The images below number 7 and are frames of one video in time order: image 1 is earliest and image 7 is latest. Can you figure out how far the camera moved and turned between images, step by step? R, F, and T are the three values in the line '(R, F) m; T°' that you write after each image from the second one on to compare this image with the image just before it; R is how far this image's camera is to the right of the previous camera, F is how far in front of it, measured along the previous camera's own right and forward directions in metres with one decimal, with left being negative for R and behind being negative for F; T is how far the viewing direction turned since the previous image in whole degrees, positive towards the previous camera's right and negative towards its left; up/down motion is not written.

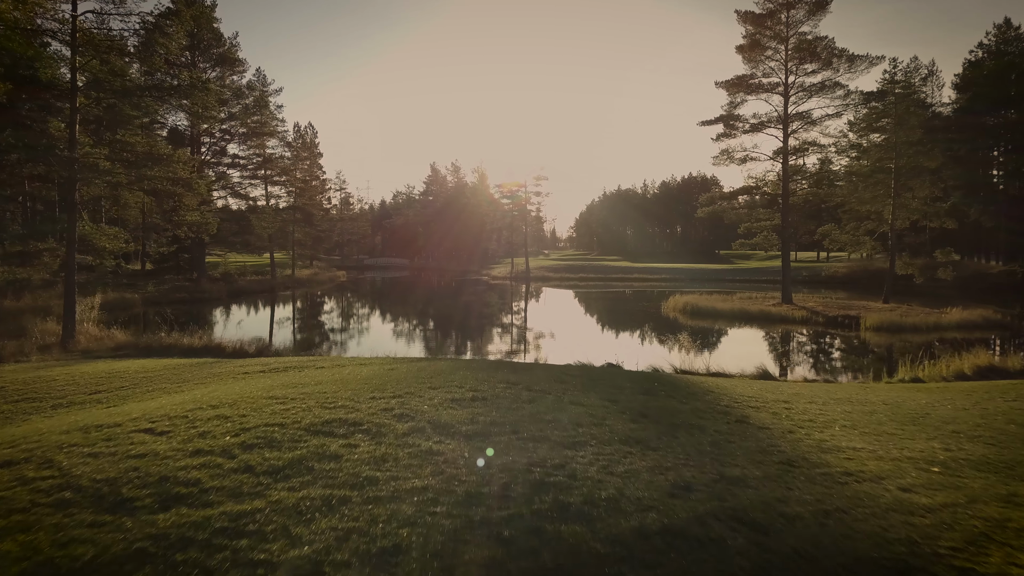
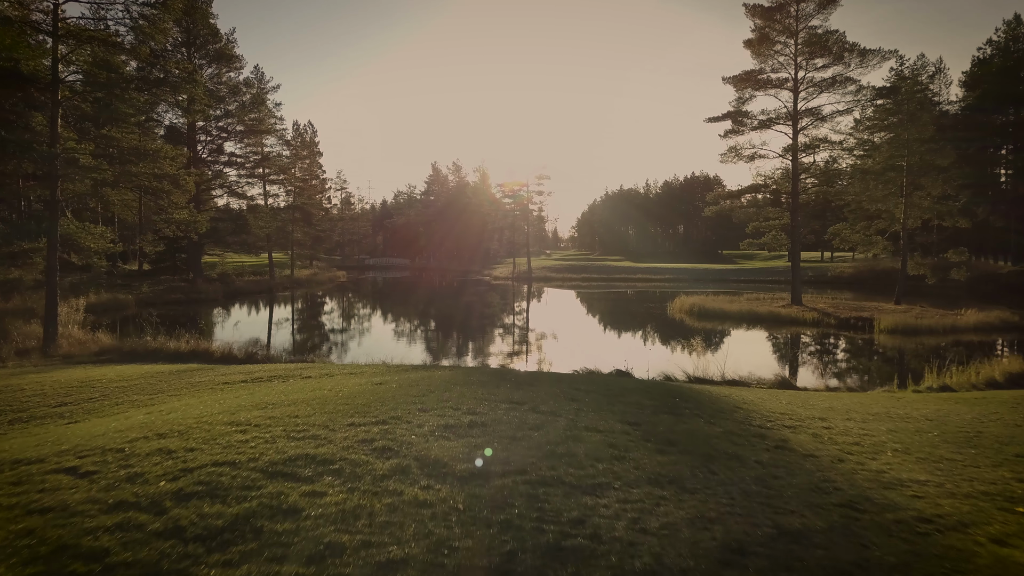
(0.0, +0.5) m; 0°
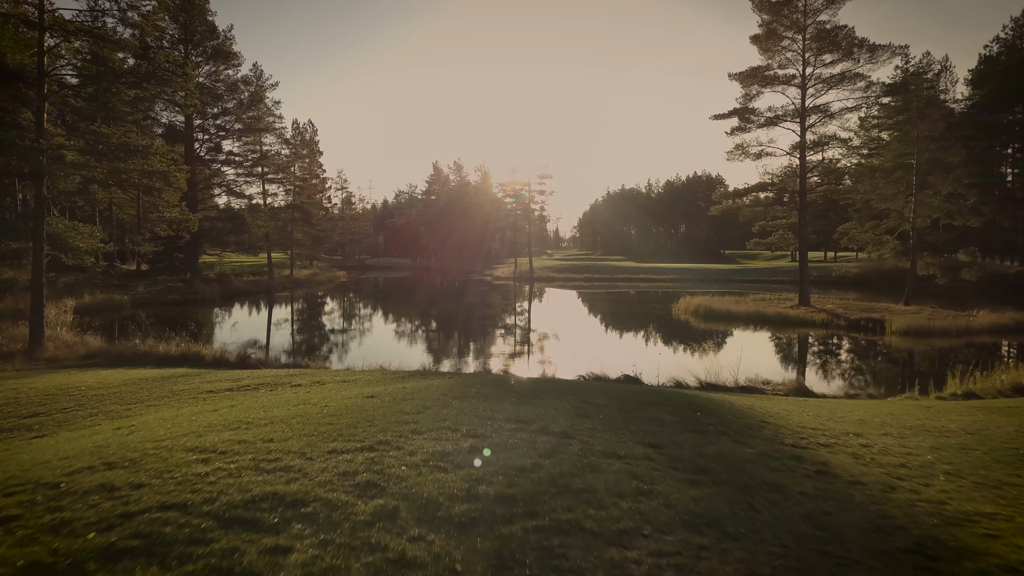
(0.0, +0.4) m; 0°
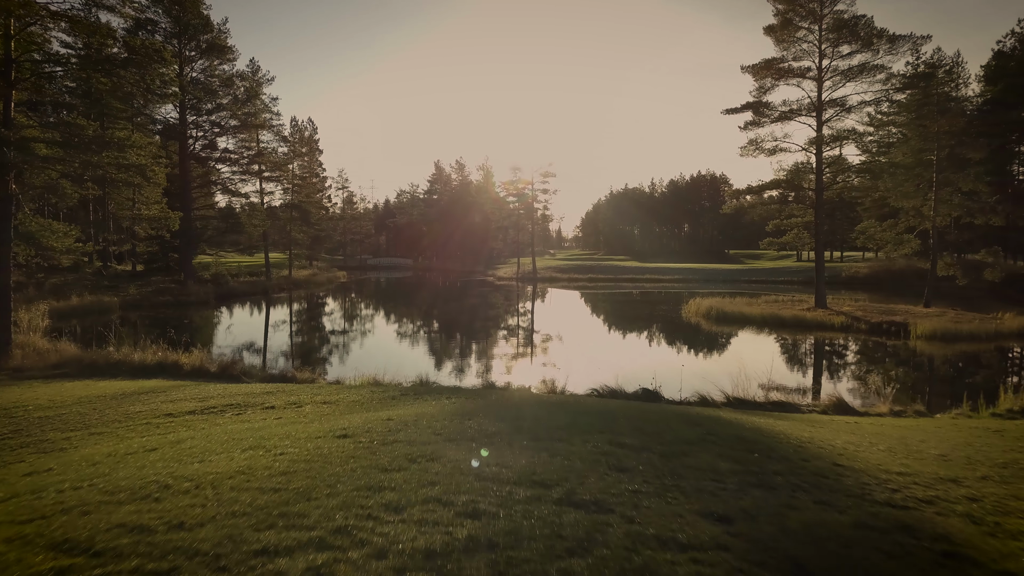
(0.0, +0.8) m; 0°
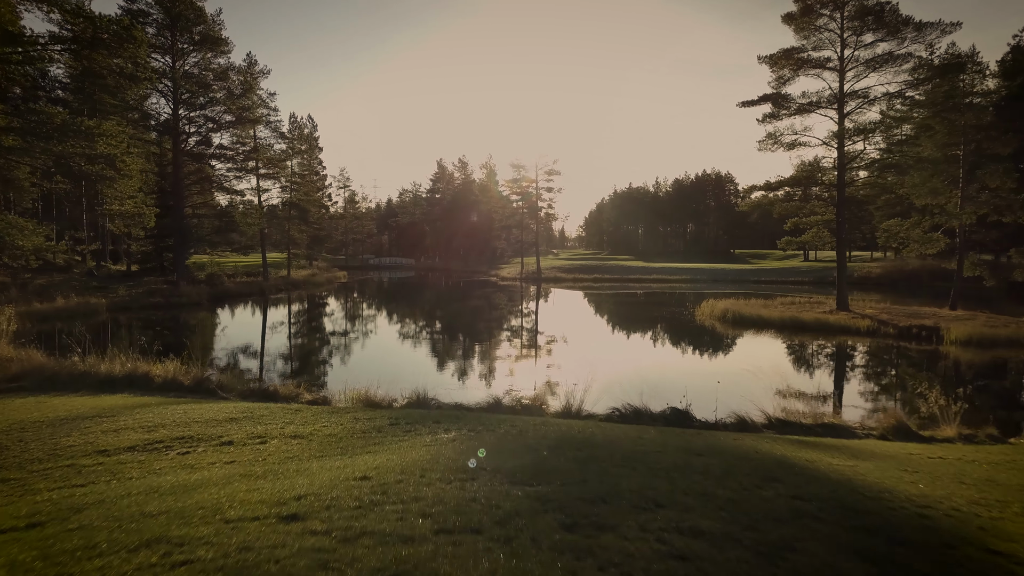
(-0.1, +0.9) m; 0°
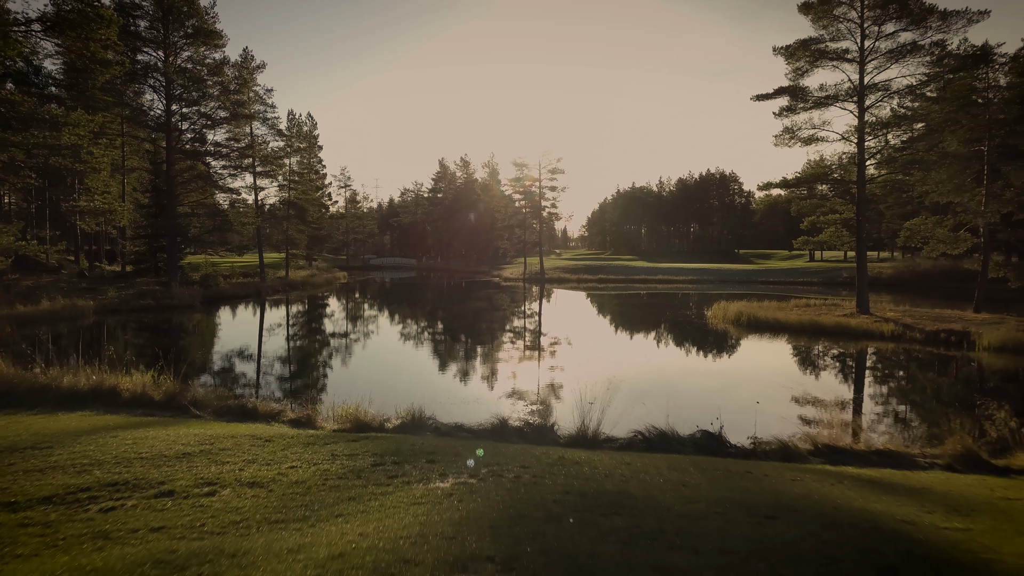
(-0.1, +0.8) m; 0°
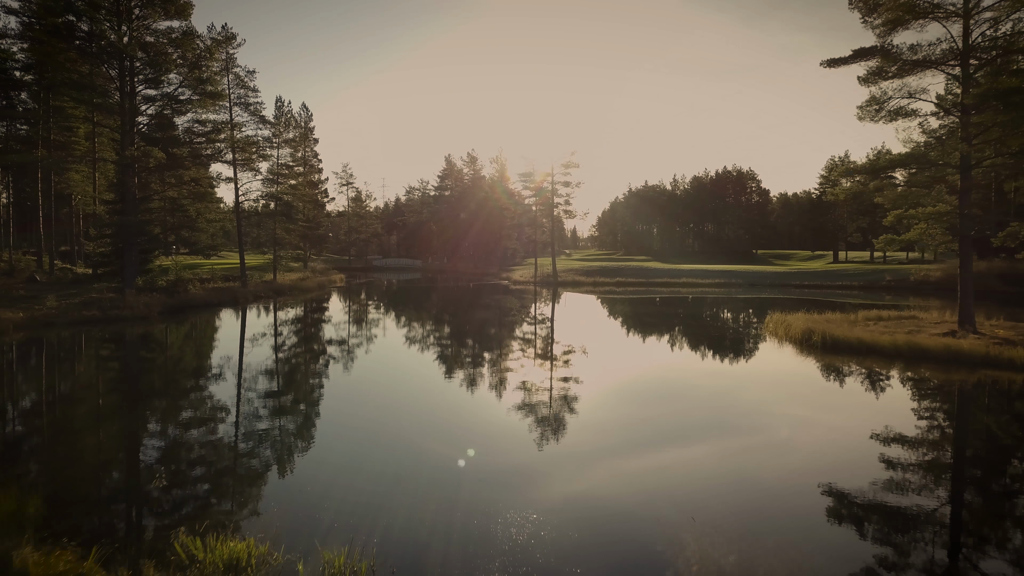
(-0.1, +3.4) m; -1°
